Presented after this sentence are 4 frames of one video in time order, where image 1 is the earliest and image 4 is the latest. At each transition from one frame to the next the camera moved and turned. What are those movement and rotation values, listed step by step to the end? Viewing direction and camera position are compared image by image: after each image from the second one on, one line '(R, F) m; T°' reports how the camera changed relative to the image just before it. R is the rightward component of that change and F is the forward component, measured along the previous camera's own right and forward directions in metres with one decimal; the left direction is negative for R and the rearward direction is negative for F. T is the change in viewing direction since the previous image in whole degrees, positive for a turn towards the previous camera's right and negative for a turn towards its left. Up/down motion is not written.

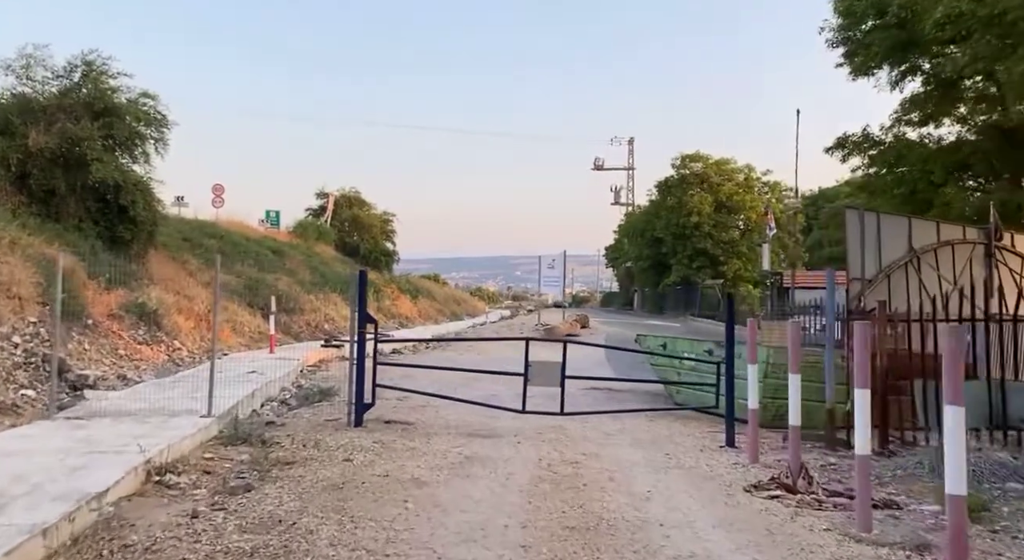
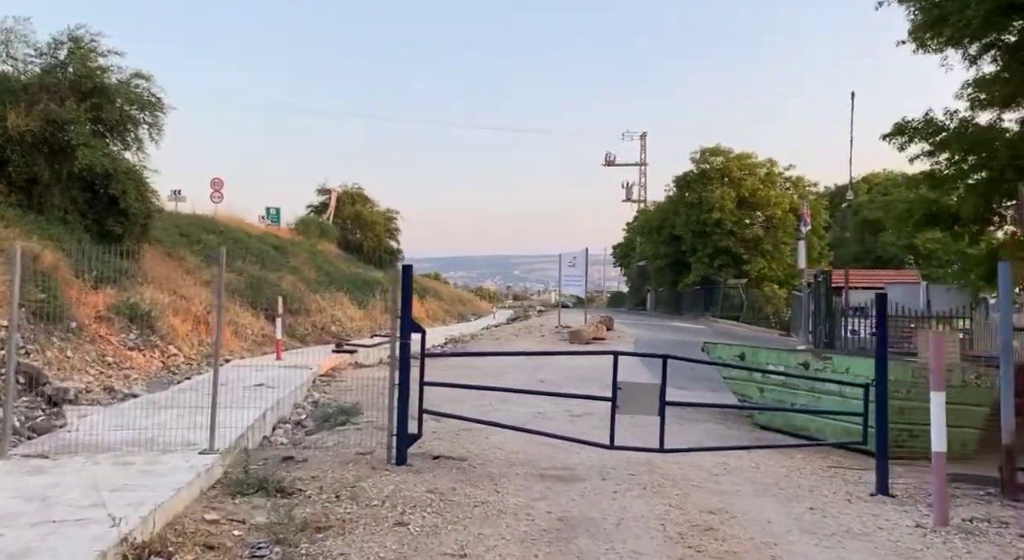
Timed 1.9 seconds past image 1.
(-0.6, +1.7) m; 0°
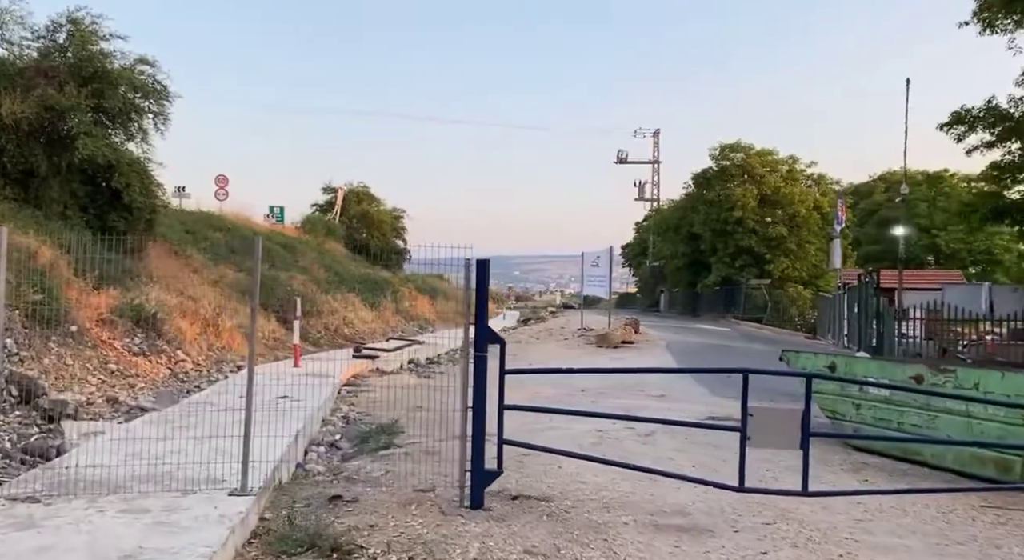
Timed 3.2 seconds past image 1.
(-0.6, +1.2) m; 0°
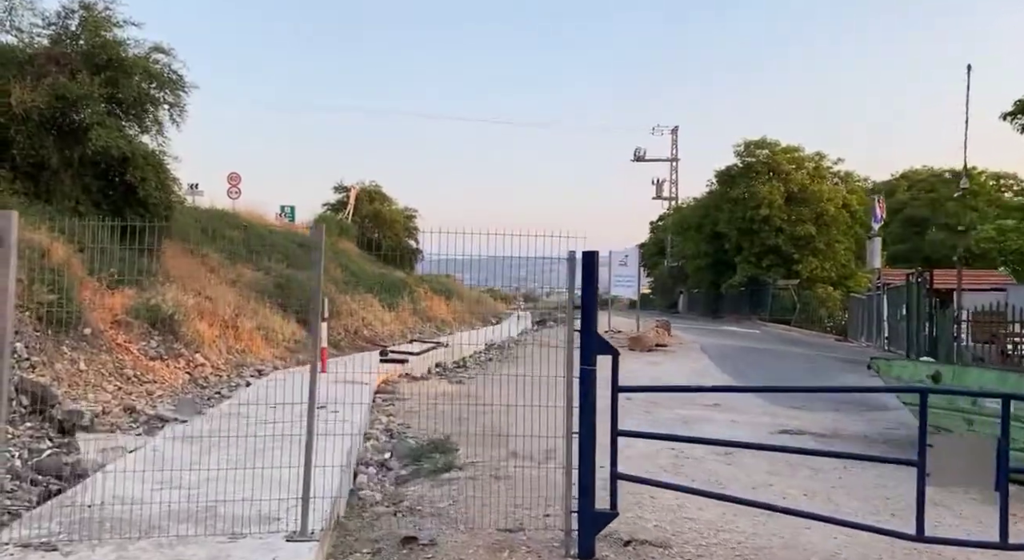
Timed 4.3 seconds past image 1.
(-0.5, +0.9) m; 0°
